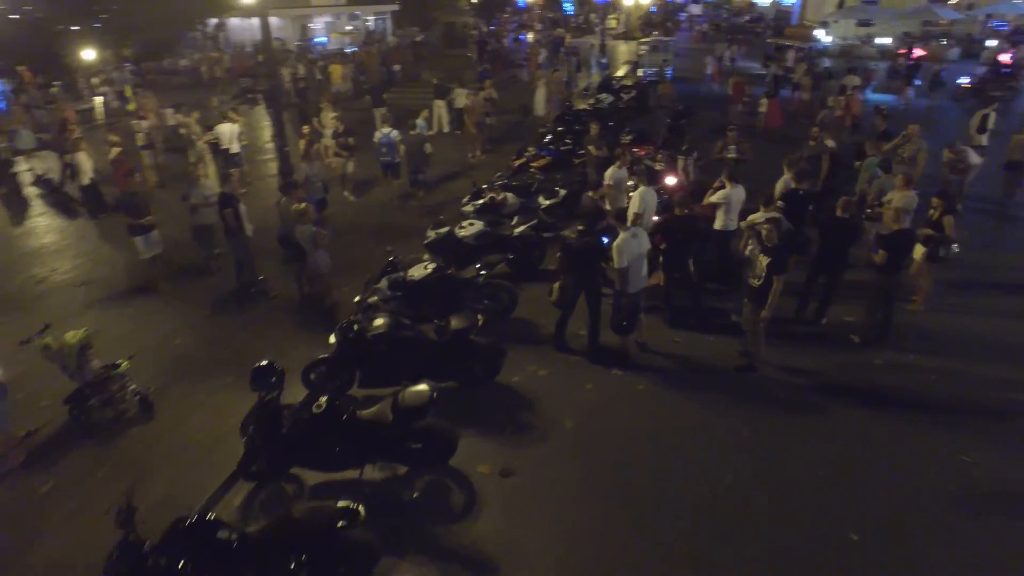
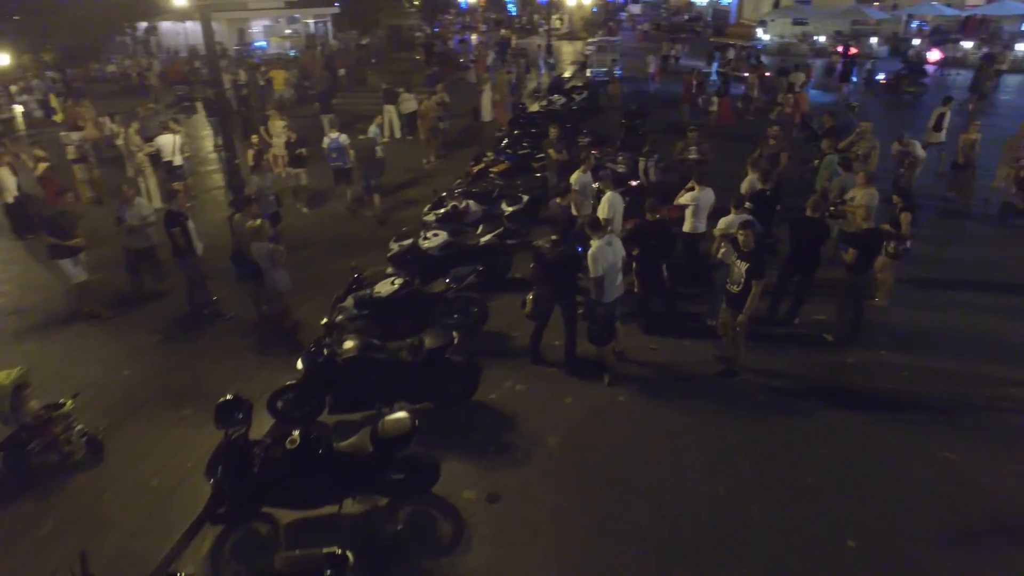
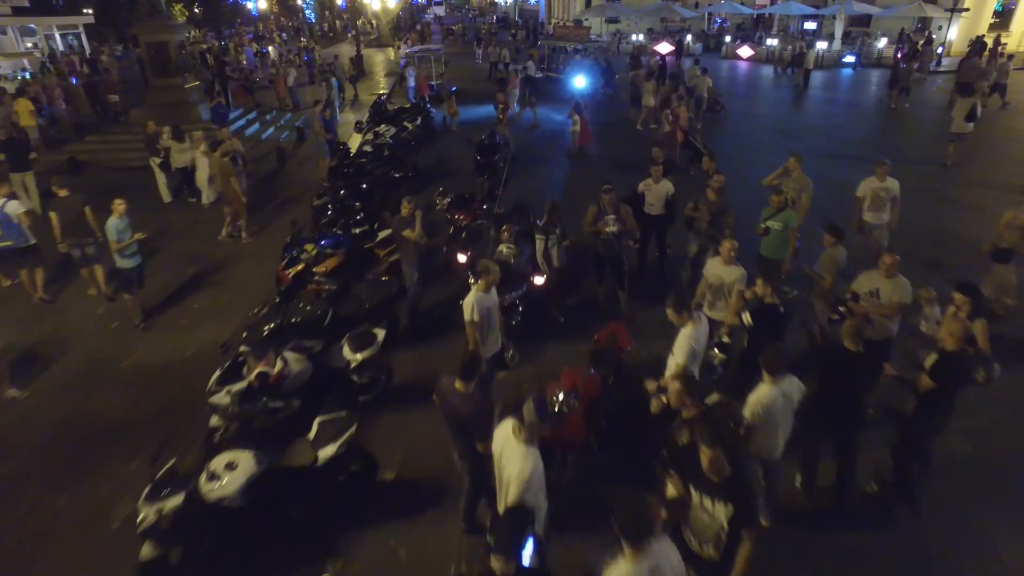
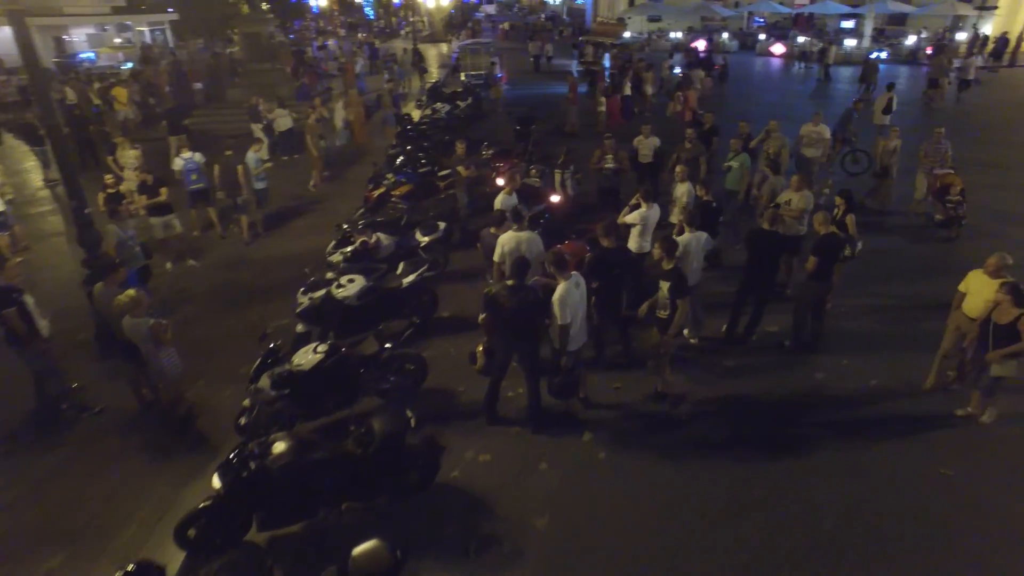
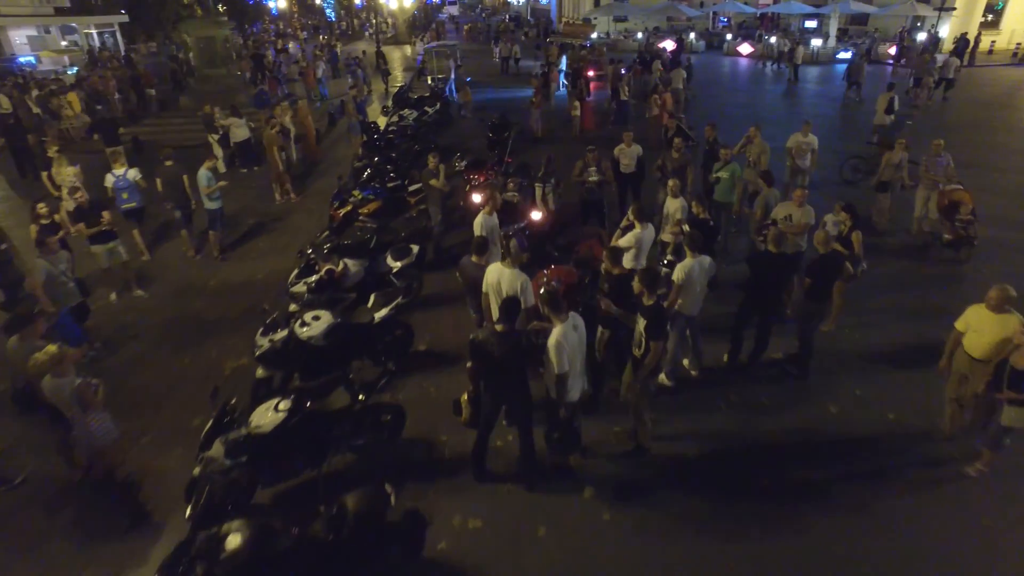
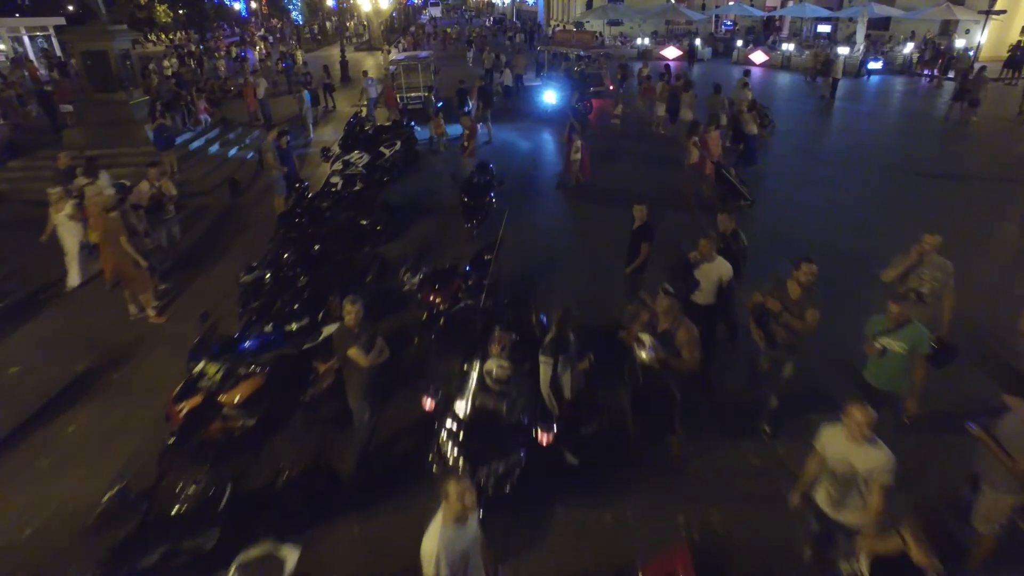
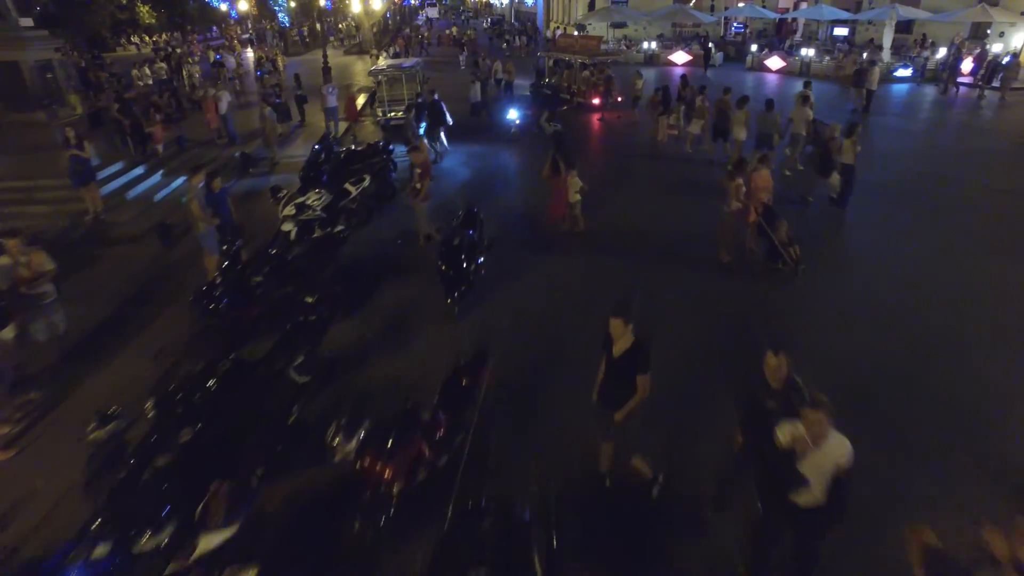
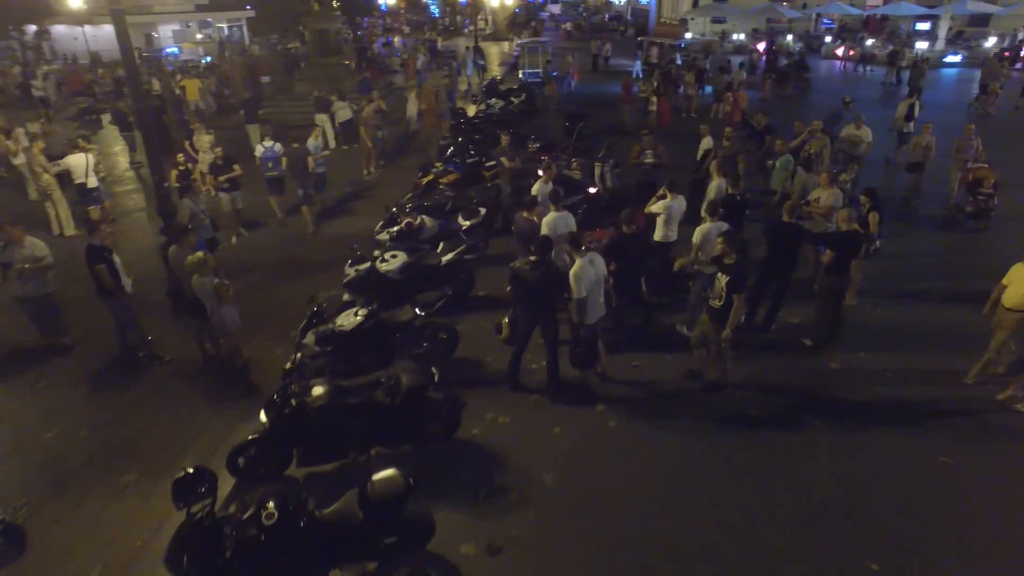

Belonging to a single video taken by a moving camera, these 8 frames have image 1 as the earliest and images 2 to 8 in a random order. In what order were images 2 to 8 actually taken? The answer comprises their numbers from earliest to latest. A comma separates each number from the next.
2, 8, 4, 5, 3, 6, 7
